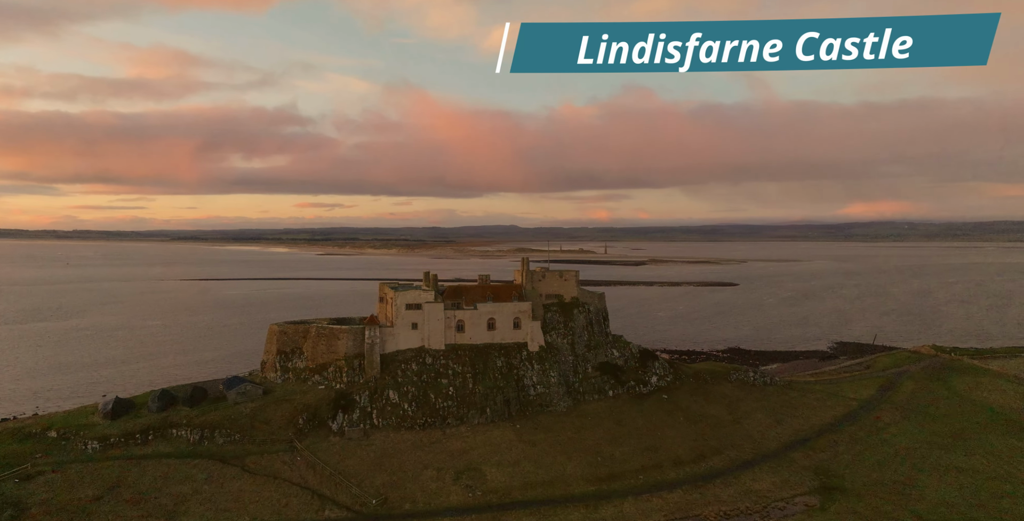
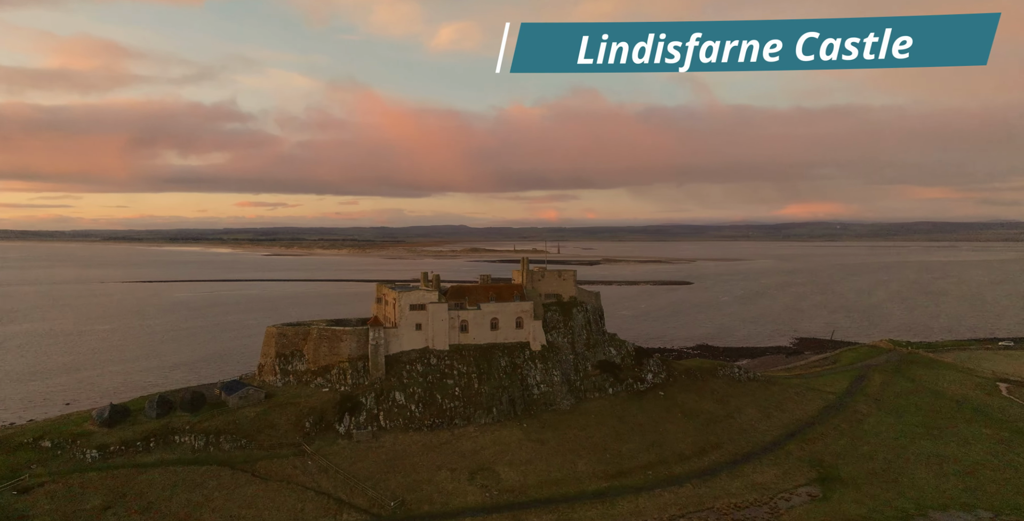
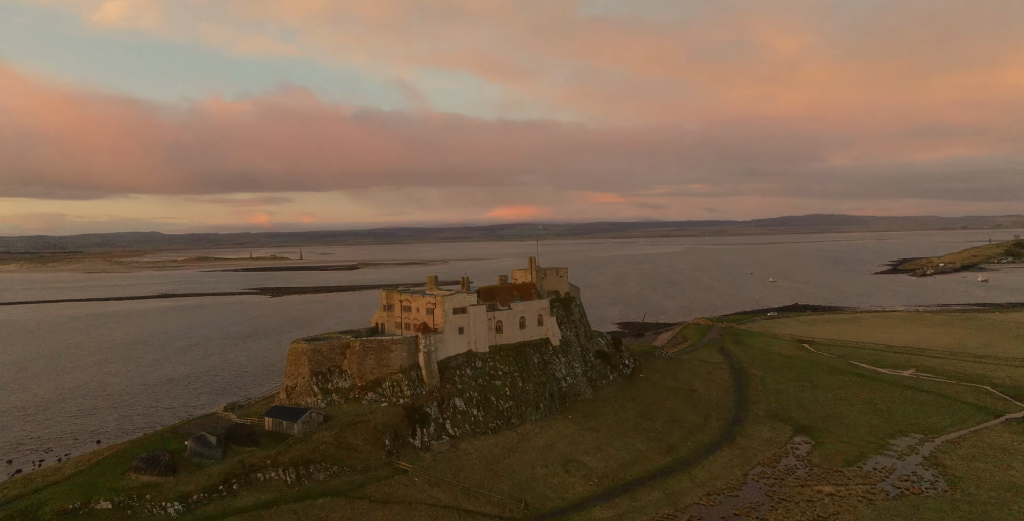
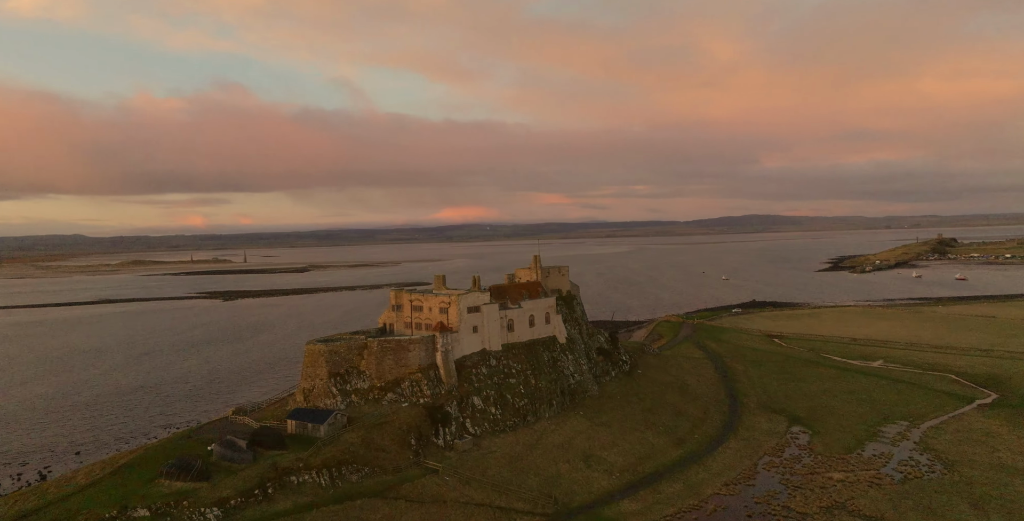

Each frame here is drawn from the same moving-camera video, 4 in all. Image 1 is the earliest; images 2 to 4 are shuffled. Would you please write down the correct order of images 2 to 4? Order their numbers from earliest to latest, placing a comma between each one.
2, 3, 4
